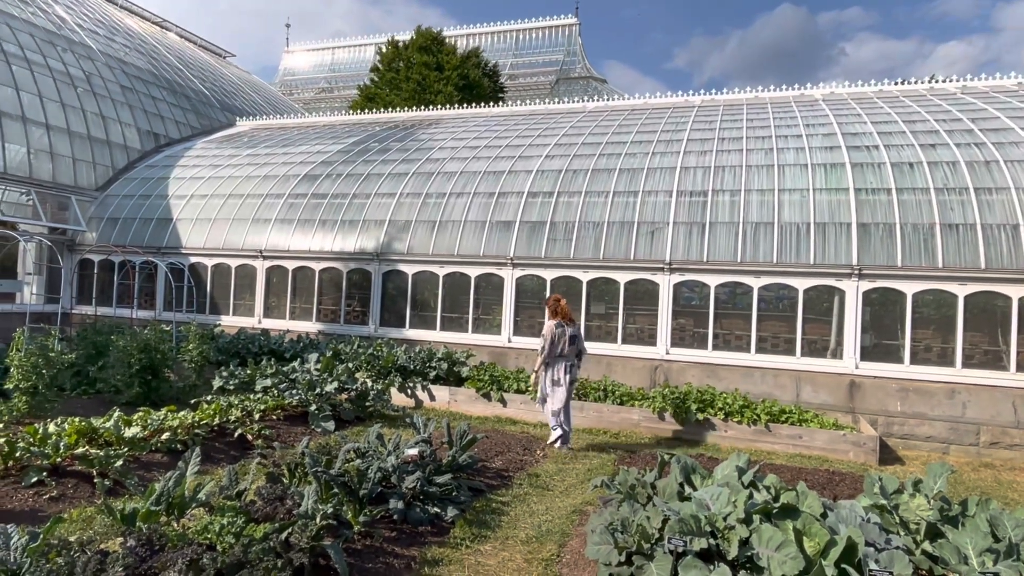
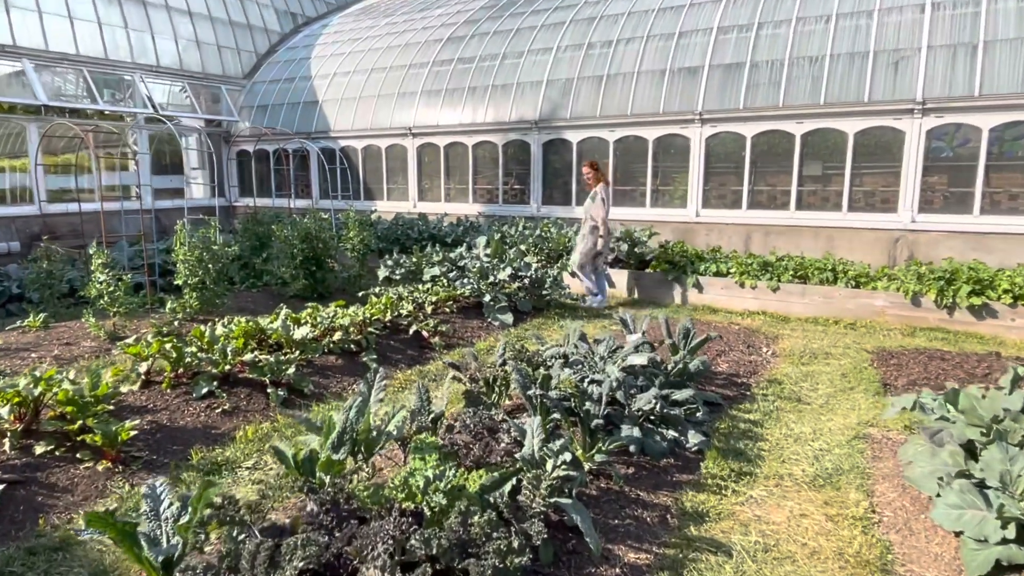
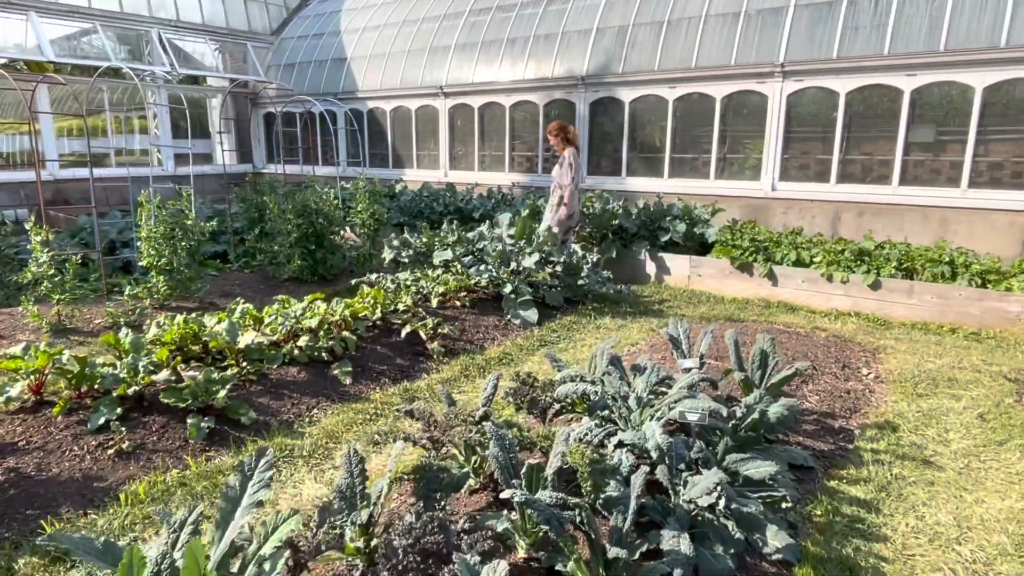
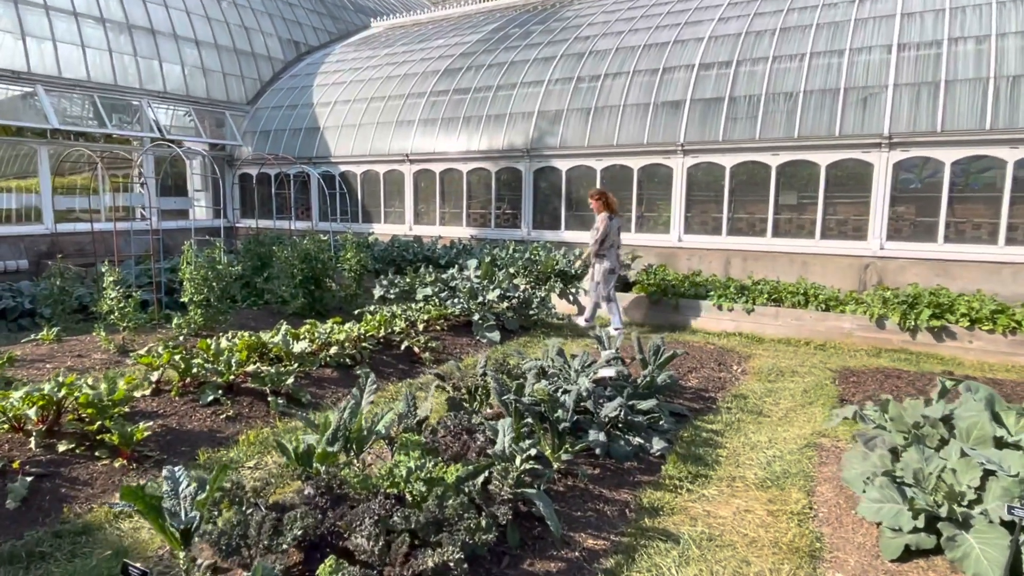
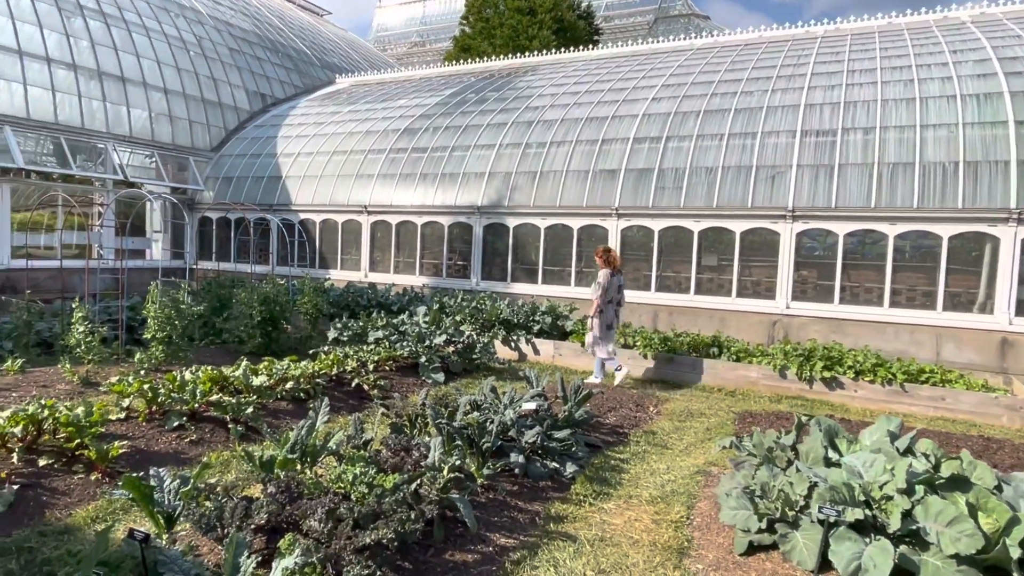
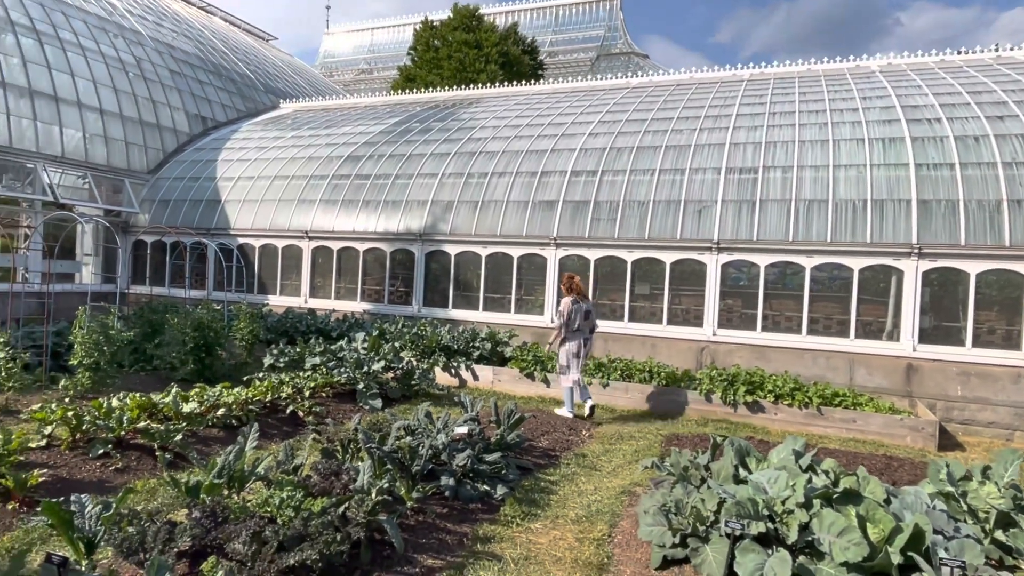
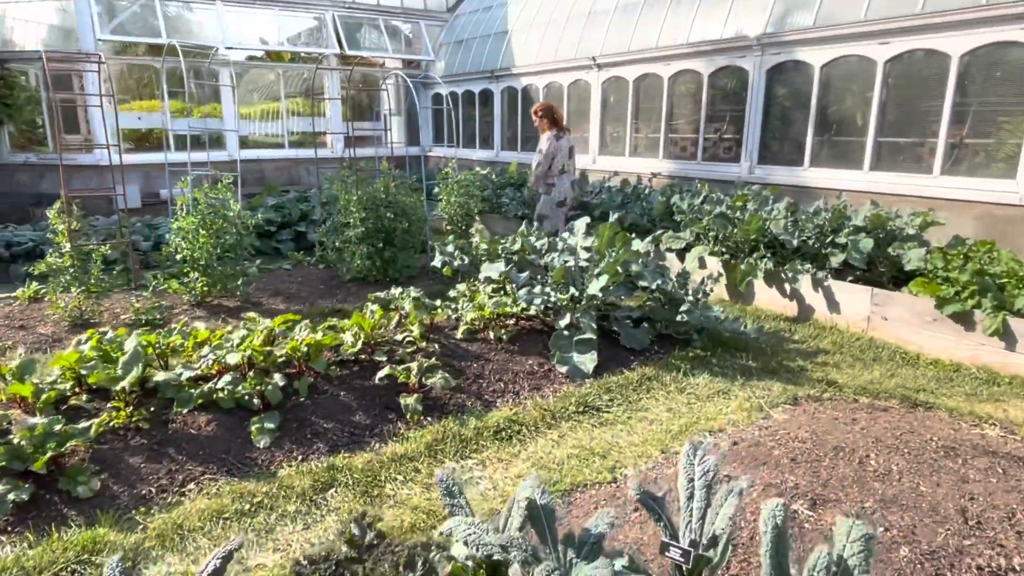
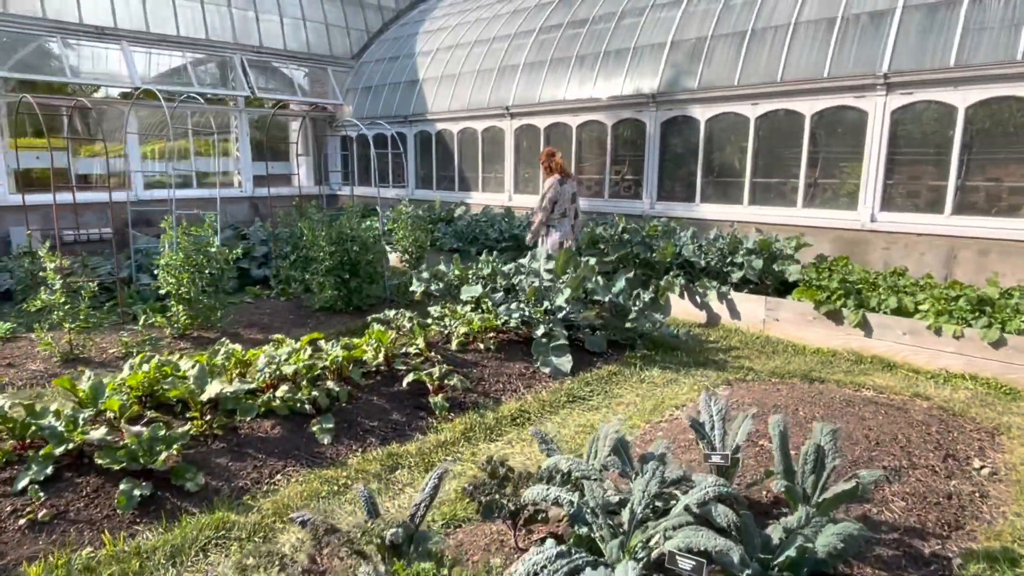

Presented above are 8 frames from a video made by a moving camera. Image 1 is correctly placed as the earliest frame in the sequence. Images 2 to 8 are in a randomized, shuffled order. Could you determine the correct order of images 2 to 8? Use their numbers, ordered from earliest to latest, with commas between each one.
6, 5, 4, 2, 3, 8, 7
